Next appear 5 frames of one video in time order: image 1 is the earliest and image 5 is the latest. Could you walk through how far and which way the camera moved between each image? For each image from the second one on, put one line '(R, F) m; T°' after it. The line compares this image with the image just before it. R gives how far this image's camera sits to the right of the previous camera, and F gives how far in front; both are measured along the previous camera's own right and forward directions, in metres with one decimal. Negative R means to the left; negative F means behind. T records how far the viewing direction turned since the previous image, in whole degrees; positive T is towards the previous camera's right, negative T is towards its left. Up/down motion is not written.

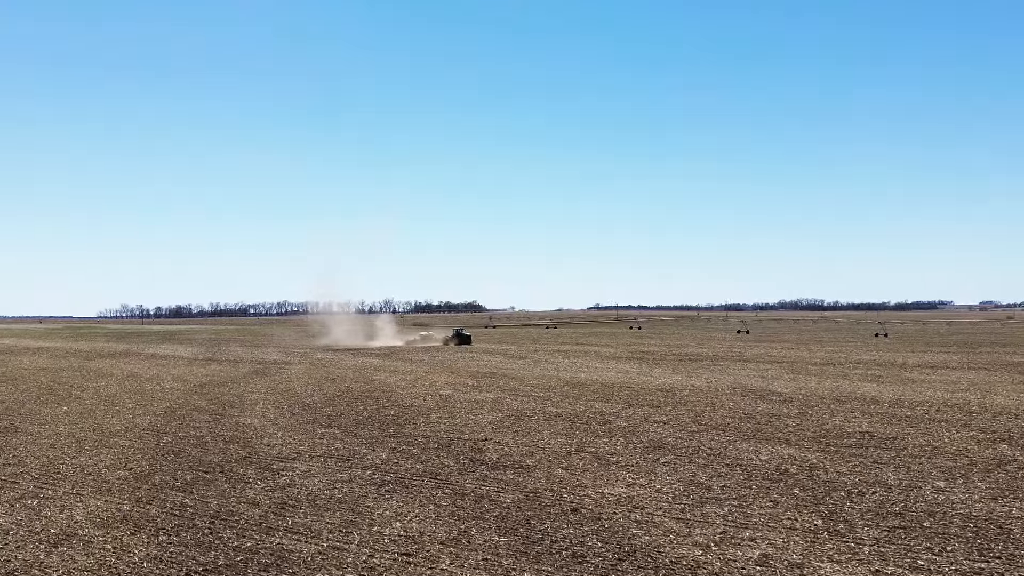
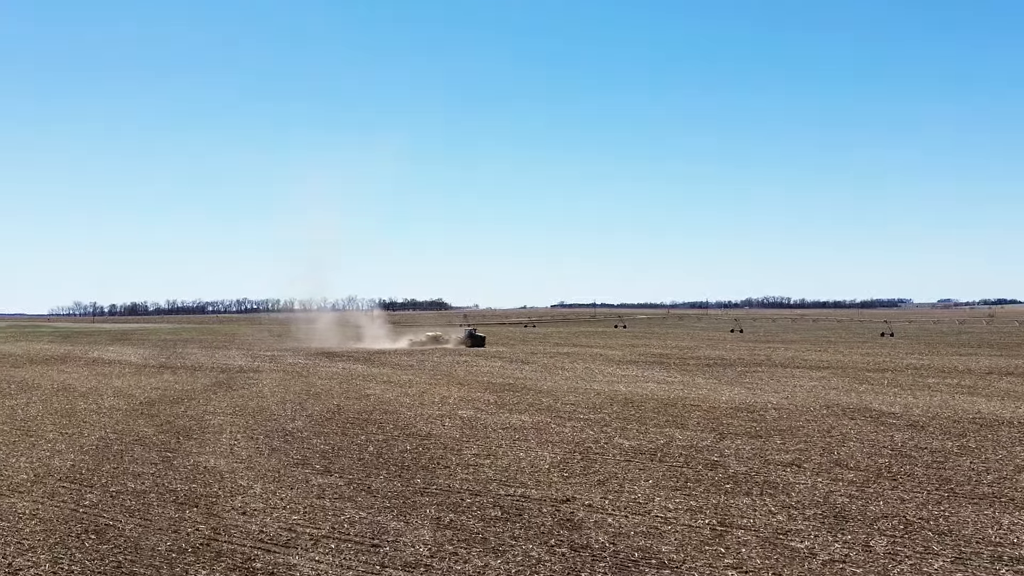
(-2.8, +7.5) m; +3°
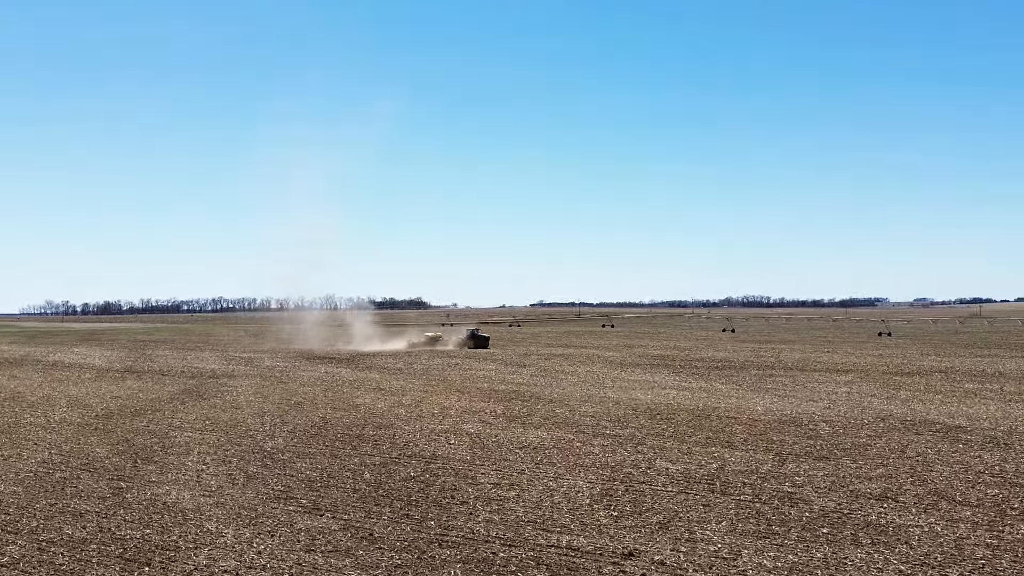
(-1.2, +3.6) m; +2°
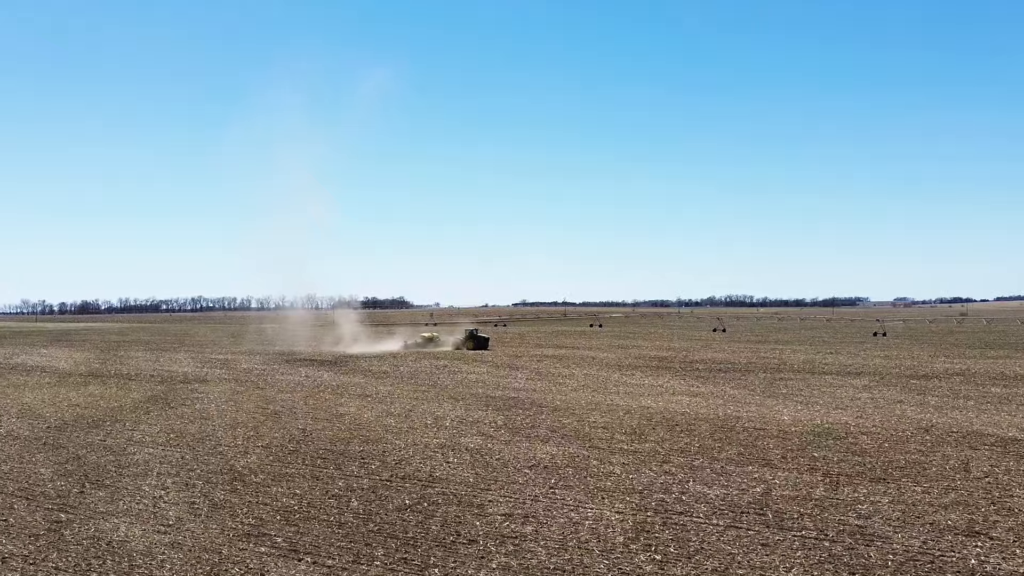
(-0.7, +2.7) m; +1°
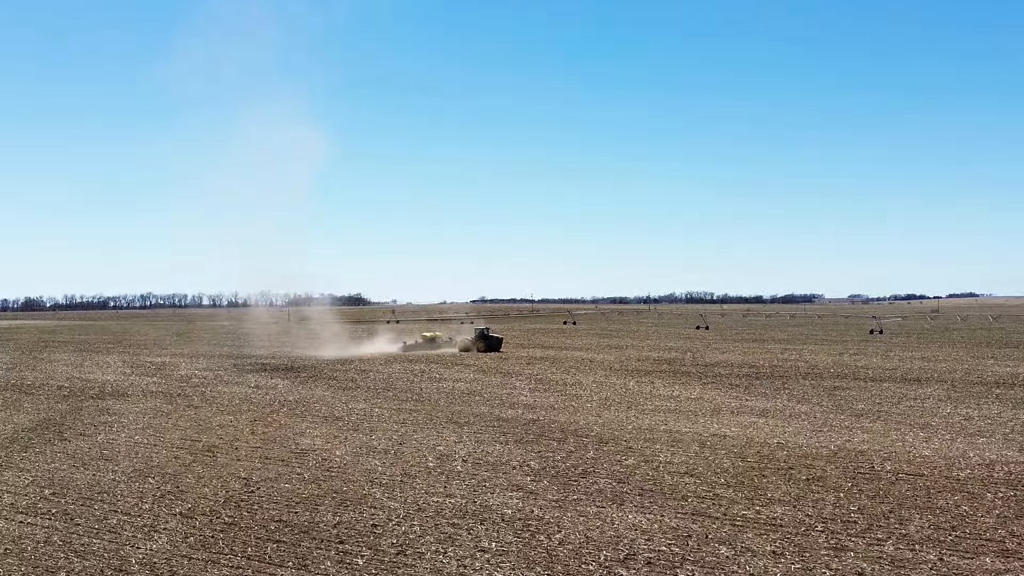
(-1.9, +7.5) m; +3°
